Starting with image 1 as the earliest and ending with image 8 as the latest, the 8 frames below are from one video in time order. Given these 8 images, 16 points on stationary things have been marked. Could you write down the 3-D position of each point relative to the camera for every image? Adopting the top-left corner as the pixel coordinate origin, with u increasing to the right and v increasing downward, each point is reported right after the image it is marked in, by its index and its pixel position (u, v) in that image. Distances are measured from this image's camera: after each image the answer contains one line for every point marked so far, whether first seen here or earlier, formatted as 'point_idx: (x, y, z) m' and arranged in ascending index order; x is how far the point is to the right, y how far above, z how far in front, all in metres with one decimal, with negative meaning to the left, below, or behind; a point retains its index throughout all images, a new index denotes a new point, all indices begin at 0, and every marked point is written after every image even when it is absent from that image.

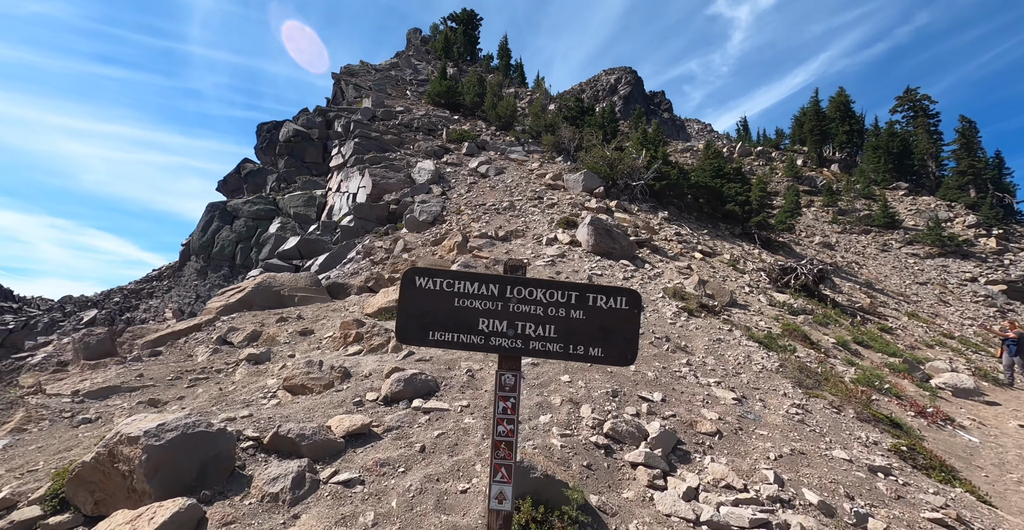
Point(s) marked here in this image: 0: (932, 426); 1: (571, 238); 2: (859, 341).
0: (+7.3, -3.0, +8.3) m
1: (+1.8, +0.9, +14.1) m
2: (+11.6, -2.7, +15.5) m
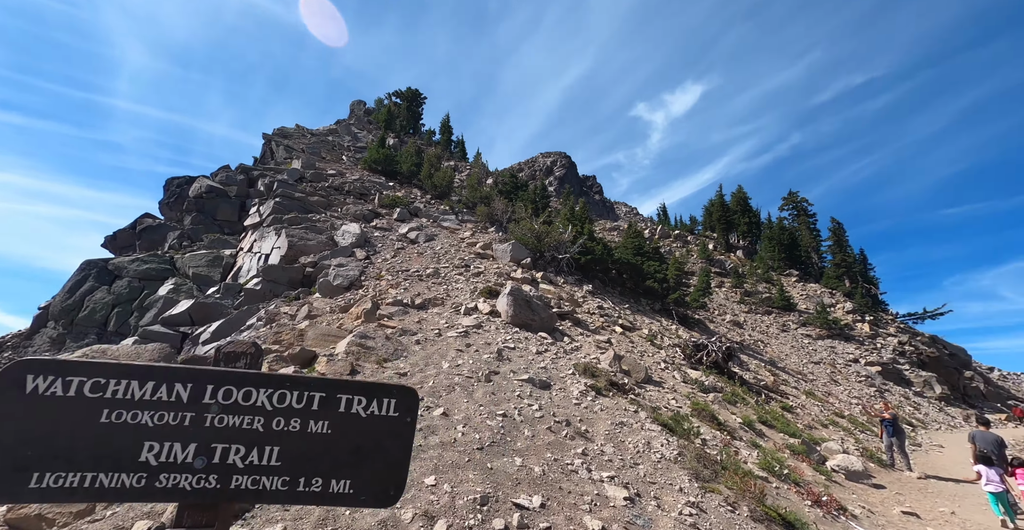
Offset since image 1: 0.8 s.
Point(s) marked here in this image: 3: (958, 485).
0: (+5.6, -4.5, +8.4) m
1: (-0.6, -1.3, +13.8) m
2: (+8.8, -5.5, +16.1) m
3: (+14.8, -7.4, +15.2) m
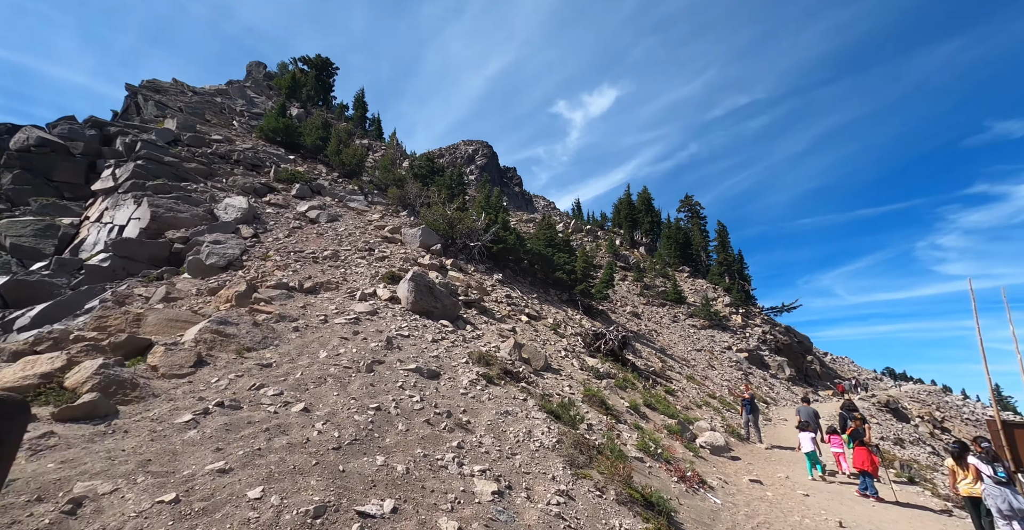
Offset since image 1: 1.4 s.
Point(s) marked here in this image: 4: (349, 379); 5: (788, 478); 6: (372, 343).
0: (+3.5, -4.4, +9.1) m
1: (-3.5, -0.8, +13.2) m
2: (+5.2, -5.3, +17.3) m
3: (+11.2, -7.4, +17.6) m
4: (-2.7, -1.8, +7.4) m
5: (+8.2, -6.3, +13.7) m
6: (-2.6, -1.4, +8.5) m
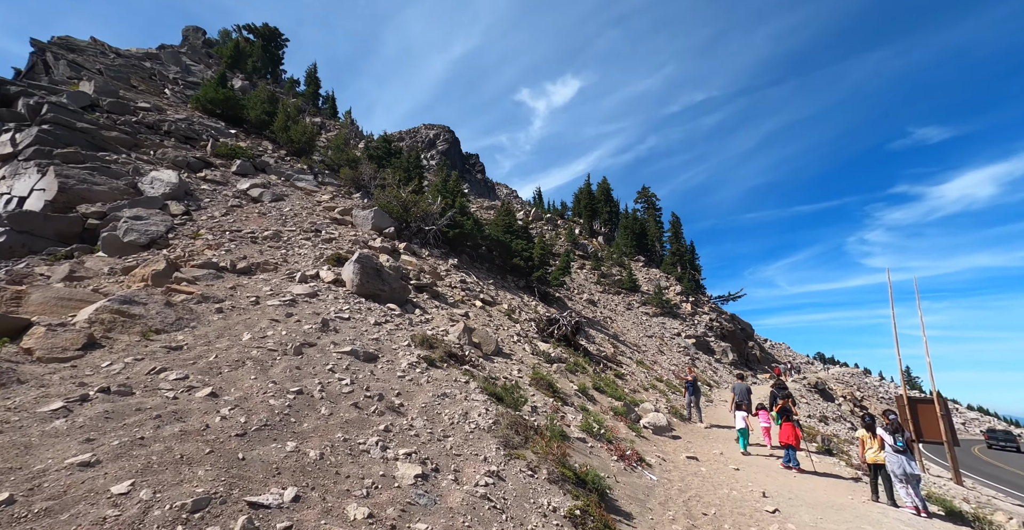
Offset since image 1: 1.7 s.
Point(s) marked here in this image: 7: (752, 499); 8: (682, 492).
0: (+2.3, -4.1, +9.3) m
1: (-4.9, -0.3, +12.7) m
2: (+3.3, -4.8, +17.6) m
3: (+9.2, -6.9, +18.6) m
4: (-3.6, -1.5, +7.0) m
5: (+6.6, -5.9, +14.4) m
6: (-3.7, -1.1, +8.1) m
7: (+4.8, -4.7, +9.3) m
8: (+3.2, -4.4, +8.9) m
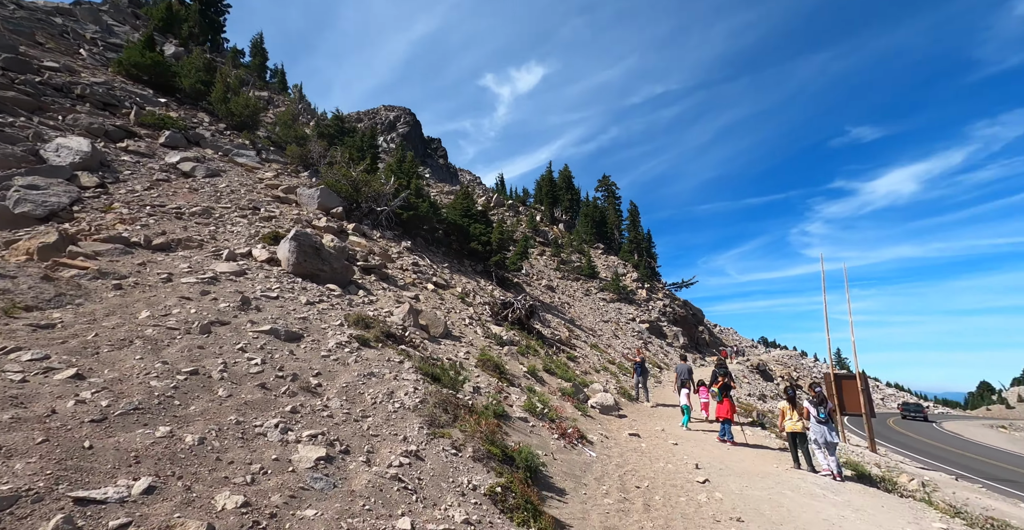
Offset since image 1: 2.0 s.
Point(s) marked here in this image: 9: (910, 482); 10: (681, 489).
0: (+1.1, -3.7, +9.4) m
1: (-6.4, +0.2, +12.0) m
2: (+1.4, -4.1, +17.8) m
3: (+7.1, -6.2, +19.3) m
4: (-4.5, -1.1, +6.5) m
5: (+4.9, -5.3, +14.9) m
6: (-4.7, -0.6, +7.6) m
7: (+3.6, -4.3, +9.6) m
8: (+2.1, -4.0, +9.1) m
9: (+13.1, -7.1, +15.2) m
10: (+3.0, -4.0, +8.3) m
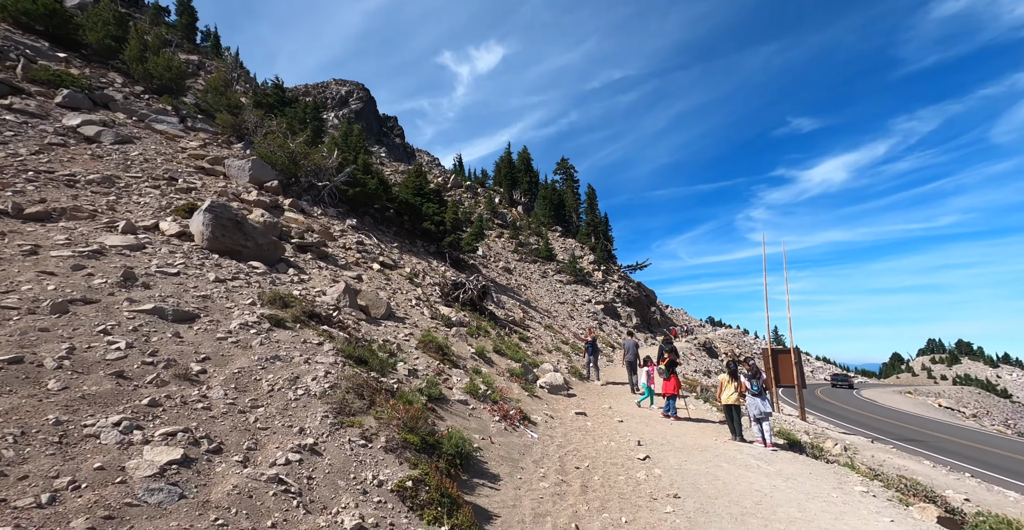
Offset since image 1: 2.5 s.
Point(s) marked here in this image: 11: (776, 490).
0: (-0.1, -3.2, +9.0) m
1: (-7.8, +0.8, +10.8) m
2: (-0.7, -3.2, +17.4) m
3: (+4.9, -5.2, +19.6) m
4: (-5.4, -0.7, +5.5) m
5: (+3.2, -4.6, +14.9) m
6: (-5.7, -0.2, +6.6) m
7: (+2.3, -3.8, +9.5) m
8: (+0.9, -3.5, +8.8) m
9: (+11.3, -6.3, +16.1) m
10: (+1.9, -3.6, +8.2) m
11: (+4.4, -3.8, +7.8) m
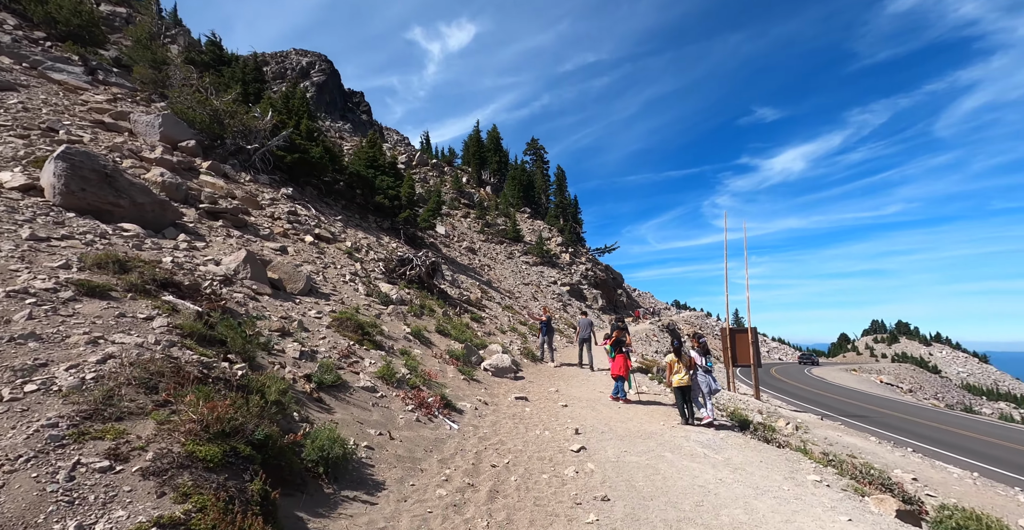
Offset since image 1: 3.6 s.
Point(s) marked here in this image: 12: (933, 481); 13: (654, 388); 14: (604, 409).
0: (-1.5, -2.5, +7.8) m
1: (-9.3, +1.6, +8.8) m
2: (-2.7, -2.2, +16.1) m
3: (+2.7, -4.2, +18.7) m
4: (-6.6, -0.2, +3.8) m
5: (+1.3, -3.8, +13.9) m
6: (-6.9, +0.3, +4.8) m
7: (+0.9, -3.2, +8.4) m
8: (-0.5, -2.9, +7.6) m
9: (+9.3, -5.5, +15.7) m
10: (+0.5, -3.0, +7.1) m
11: (+3.1, -3.3, +6.8) m
12: (+10.9, -5.6, +12.0) m
13: (+4.4, -3.9, +14.6) m
14: (+2.3, -3.7, +11.8) m
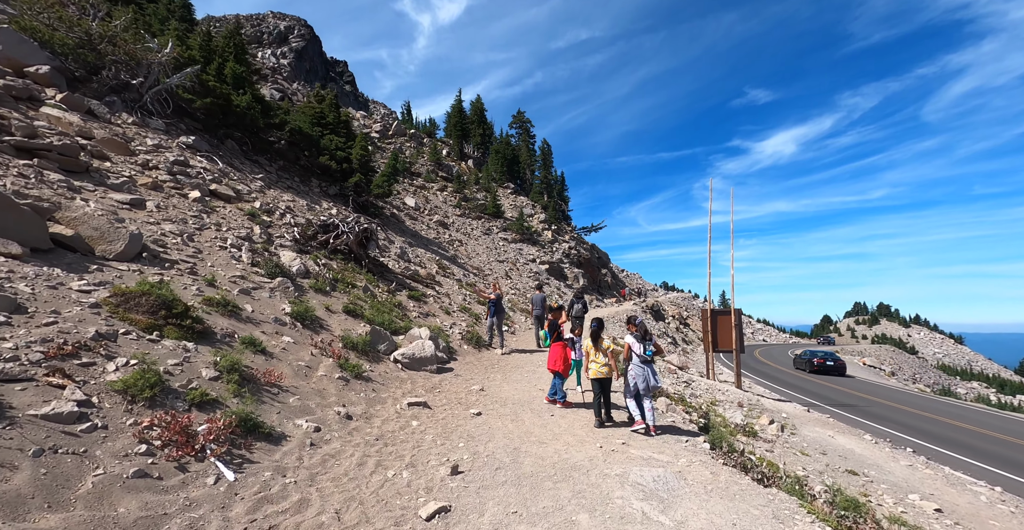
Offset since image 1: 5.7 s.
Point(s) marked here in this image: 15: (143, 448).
0: (-3.4, -1.9, +4.5) m
1: (-11.1, +2.4, +5.2) m
2: (-4.7, -1.2, +12.8) m
3: (+0.6, -3.1, +15.7) m
4: (-8.3, +0.3, +0.3) m
5: (-0.7, -2.9, +10.8) m
6: (-8.7, +0.9, +1.3) m
7: (-1.0, -2.5, +5.3) m
8: (-2.4, -2.3, +4.4) m
9: (+7.2, -4.6, +12.9) m
10: (-1.3, -2.4, +3.9) m
11: (+1.2, -2.7, +3.7) m
12: (+8.9, -4.9, +9.2) m
13: (+2.3, -3.0, +11.6) m
14: (+0.3, -2.9, +8.7) m
15: (-3.6, -1.8, +4.6) m
